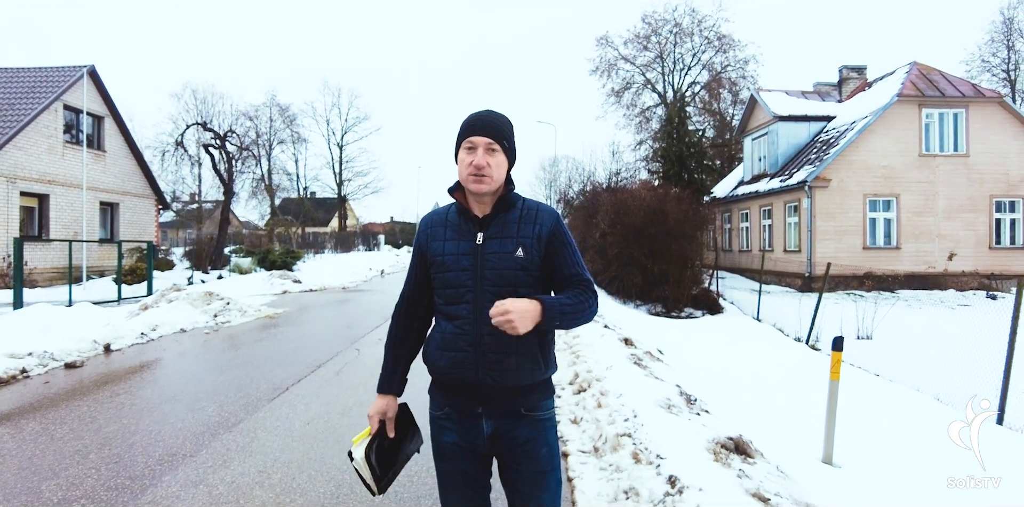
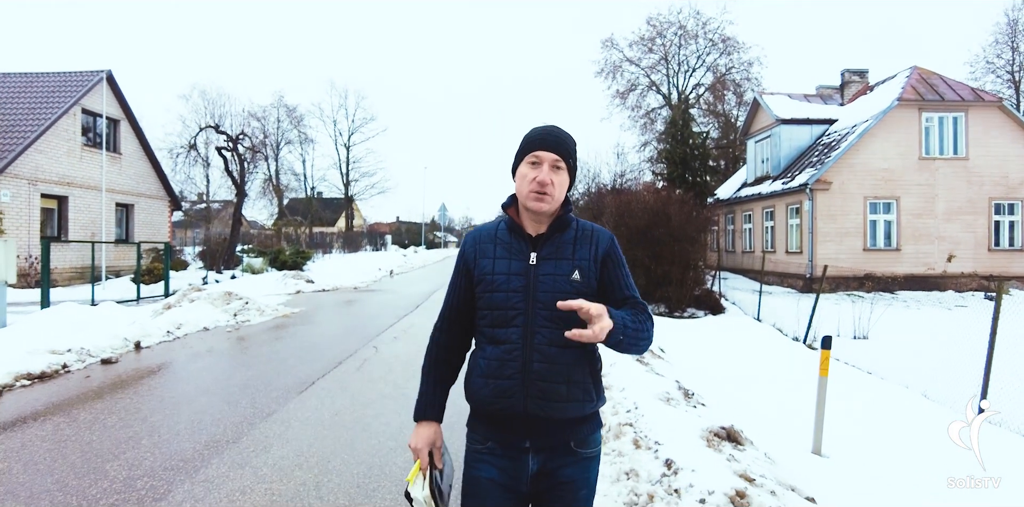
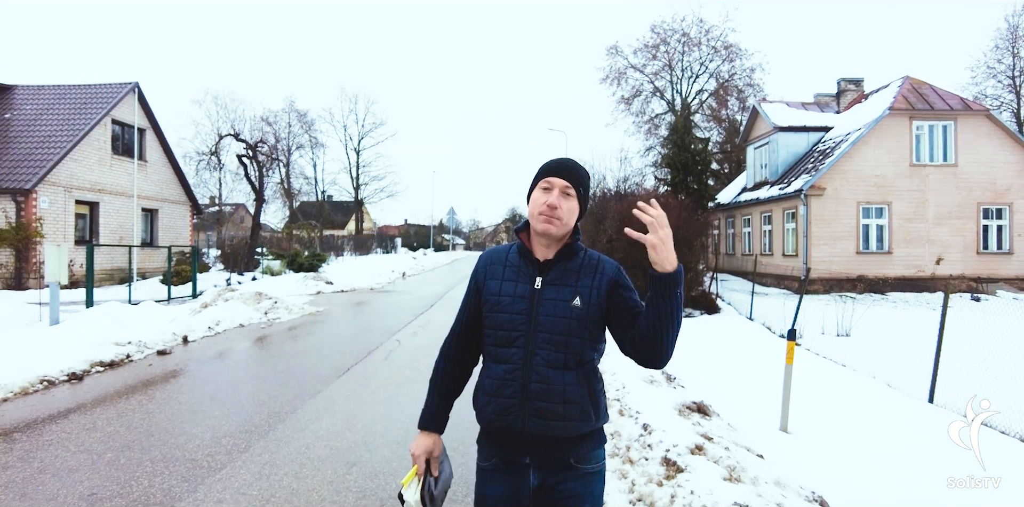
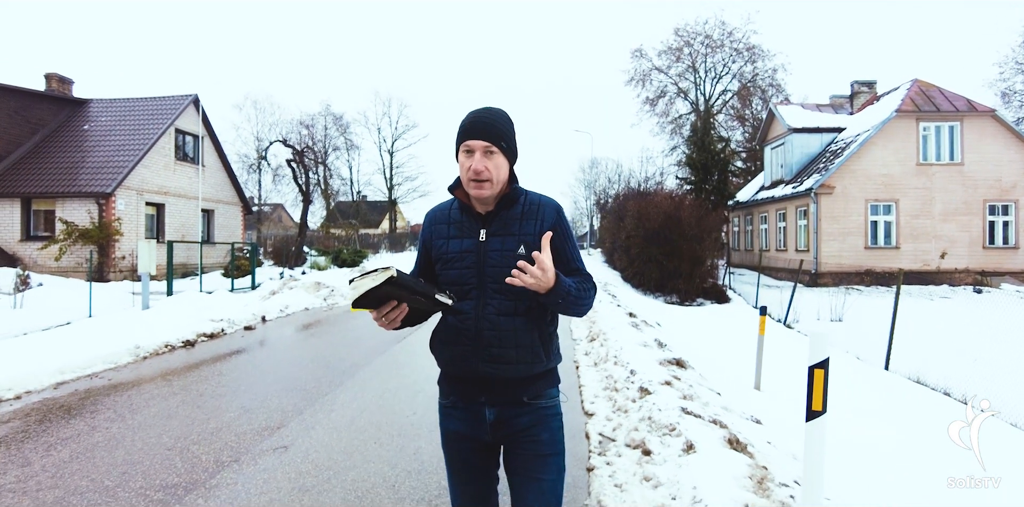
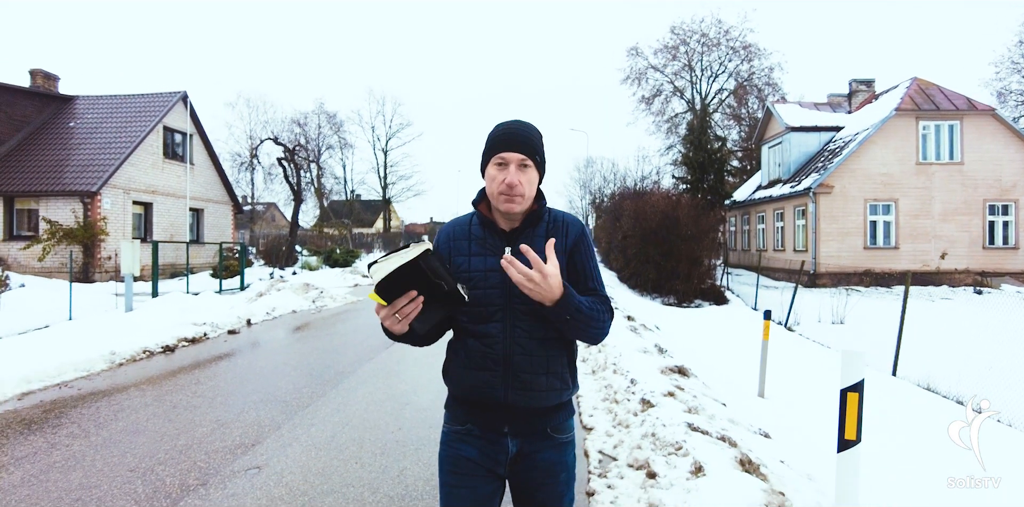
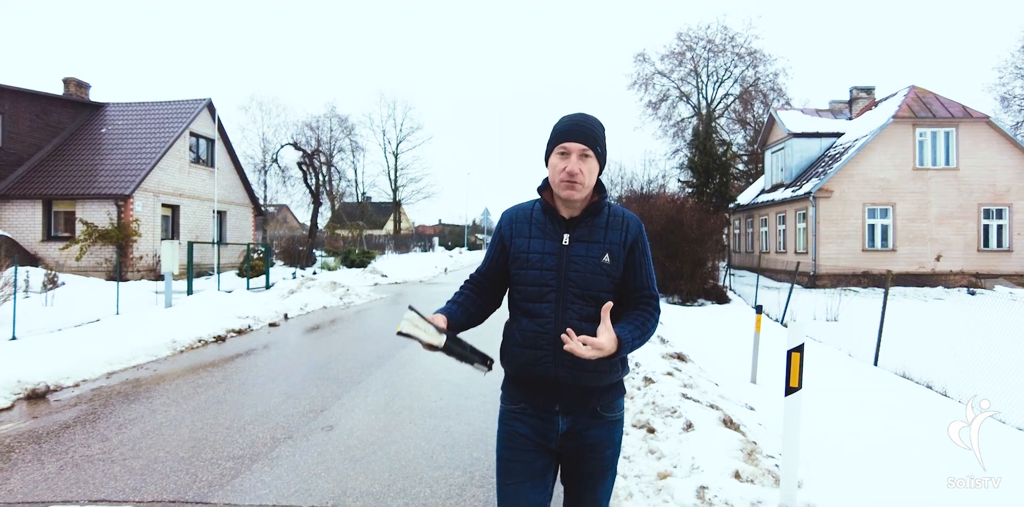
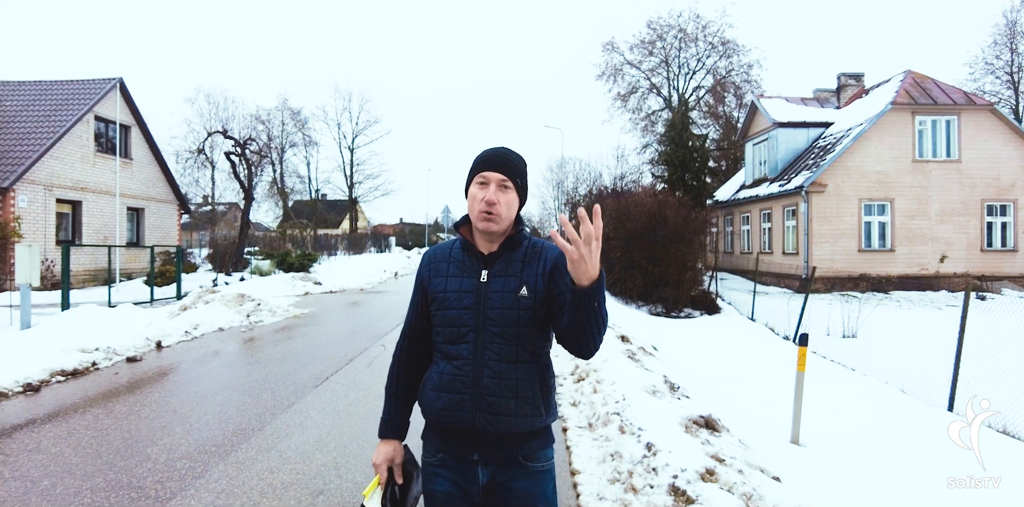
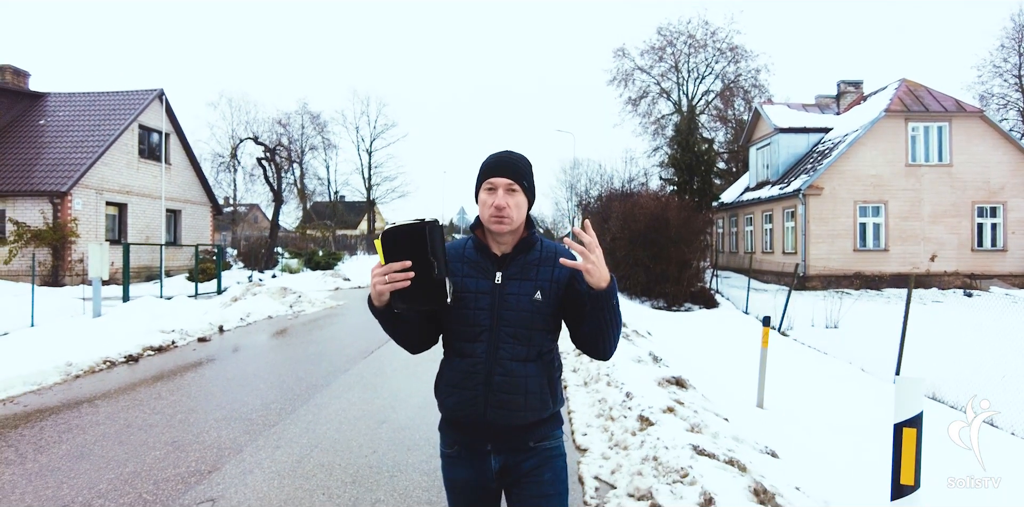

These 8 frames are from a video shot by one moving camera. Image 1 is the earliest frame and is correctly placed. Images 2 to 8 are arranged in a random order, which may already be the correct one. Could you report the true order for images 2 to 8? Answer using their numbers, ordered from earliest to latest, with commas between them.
2, 7, 3, 8, 5, 4, 6
